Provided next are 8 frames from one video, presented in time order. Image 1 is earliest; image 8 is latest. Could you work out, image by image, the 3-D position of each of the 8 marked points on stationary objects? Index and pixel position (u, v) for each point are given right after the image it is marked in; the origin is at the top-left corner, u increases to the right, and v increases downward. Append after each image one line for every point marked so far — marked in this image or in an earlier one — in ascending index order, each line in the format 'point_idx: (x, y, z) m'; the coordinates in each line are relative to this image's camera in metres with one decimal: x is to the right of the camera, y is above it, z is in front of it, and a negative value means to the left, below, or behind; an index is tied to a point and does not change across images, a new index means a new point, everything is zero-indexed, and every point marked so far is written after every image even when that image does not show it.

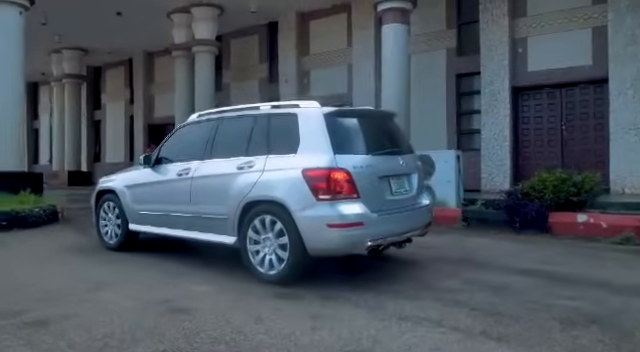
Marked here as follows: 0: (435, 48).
0: (+3.1, +3.5, +13.7) m
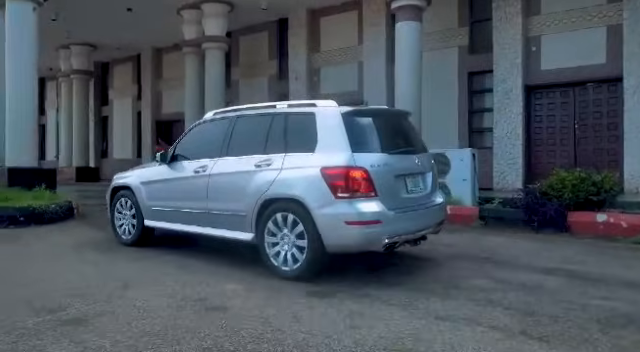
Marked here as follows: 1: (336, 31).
0: (+3.4, +3.5, +13.7) m
1: (+0.5, +4.5, +15.7) m
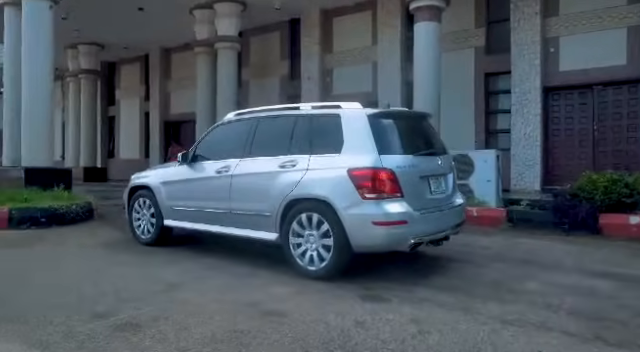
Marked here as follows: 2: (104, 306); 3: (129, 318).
0: (+3.8, +3.5, +13.7) m
1: (+0.9, +4.4, +15.6) m
2: (-1.8, -1.1, +4.2) m
3: (-1.4, -1.1, +3.9) m
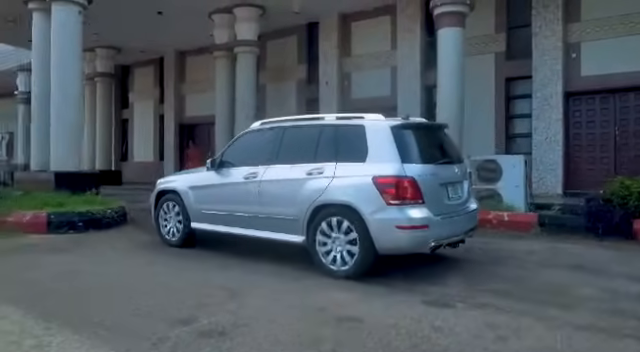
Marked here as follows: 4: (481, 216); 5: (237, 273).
0: (+4.4, +3.4, +13.8) m
1: (+1.5, +4.3, +15.8) m
2: (-1.2, -1.2, +4.3) m
3: (-0.8, -1.2, +4.0) m
4: (+3.0, -0.7, +9.4) m
5: (-1.0, -1.2, +6.1) m
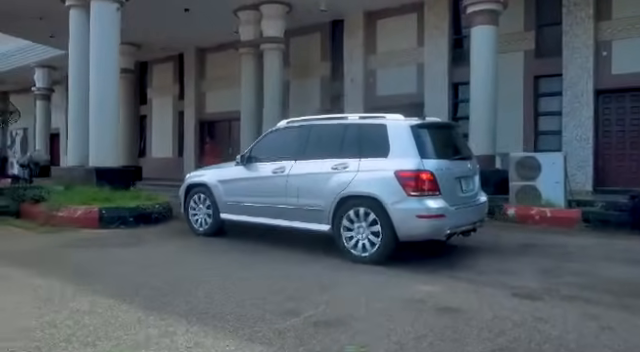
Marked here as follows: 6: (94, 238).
0: (+5.2, +3.5, +13.9) m
1: (+2.3, +4.5, +15.9) m
2: (-0.4, -1.1, +4.5) m
3: (0.0, -1.1, +4.2) m
4: (+3.8, -0.7, +9.6) m
5: (-0.2, -1.1, +6.3) m
6: (-3.6, -1.0, +8.1) m
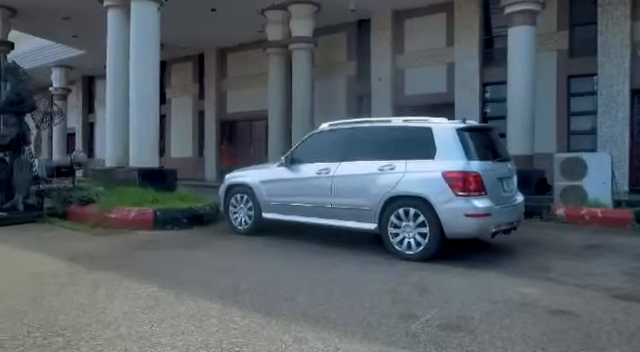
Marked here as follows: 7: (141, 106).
0: (+6.1, +3.5, +13.9) m
1: (+3.2, +4.5, +15.9) m
2: (+0.6, -1.2, +4.5) m
3: (+0.9, -1.2, +4.2) m
4: (+4.8, -0.7, +9.6) m
5: (+0.8, -1.1, +6.3) m
6: (-2.7, -1.0, +8.1) m
7: (-3.9, +1.5, +11.2) m
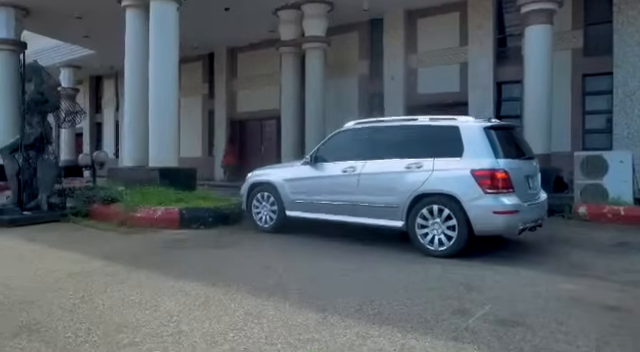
0: (+6.6, +3.5, +13.9) m
1: (+3.6, +4.5, +15.9) m
2: (+1.0, -1.1, +4.5) m
3: (+1.4, -1.1, +4.2) m
4: (+5.2, -0.6, +9.7) m
5: (+1.2, -1.1, +6.3) m
6: (-2.2, -1.0, +8.2) m
7: (-3.5, +1.6, +11.3) m
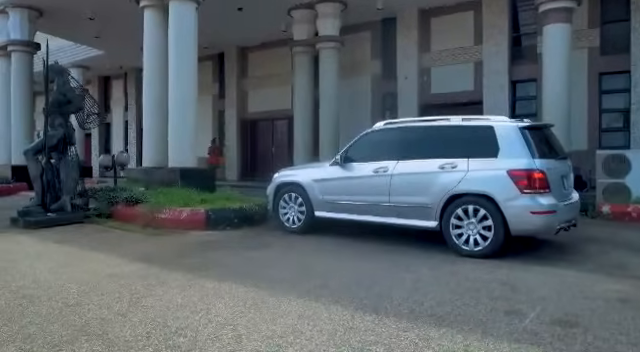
0: (+7.0, +3.5, +13.9) m
1: (+4.0, +4.5, +15.9) m
2: (+1.5, -1.1, +4.5) m
3: (+1.9, -1.2, +4.2) m
4: (+5.7, -0.6, +9.6) m
5: (+1.7, -1.1, +6.3) m
6: (-1.8, -1.0, +8.2) m
7: (-3.0, +1.5, +11.3) m
